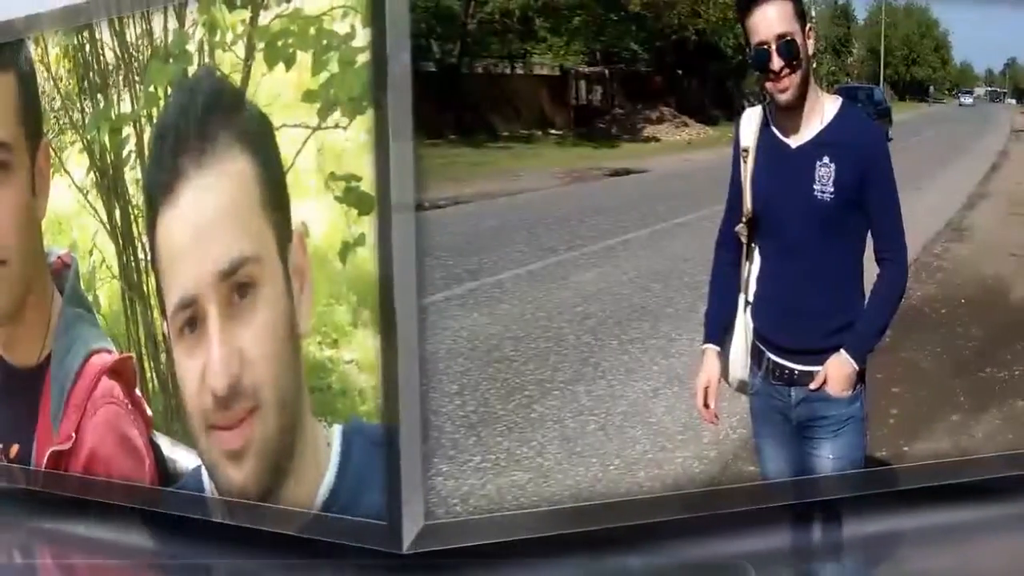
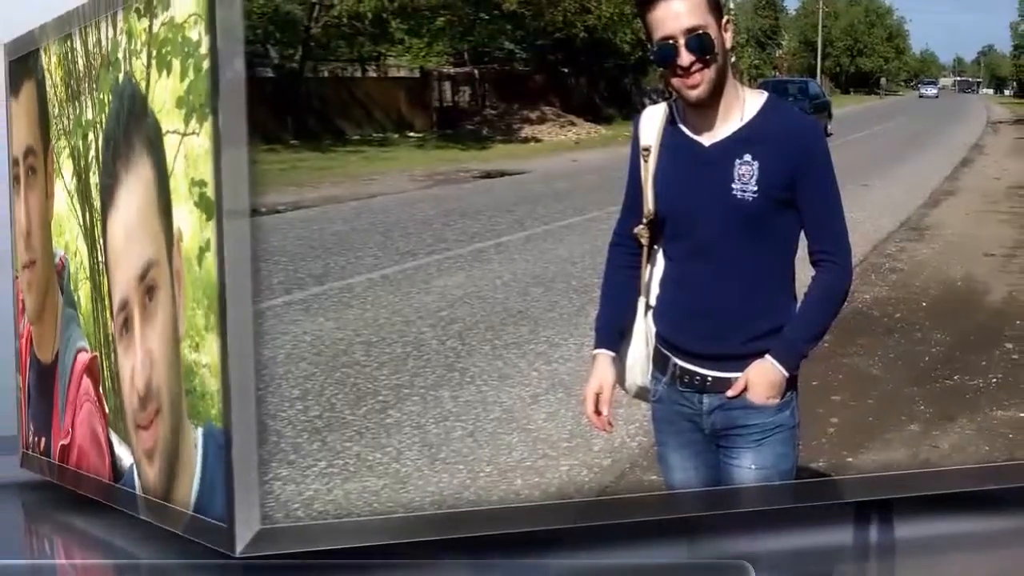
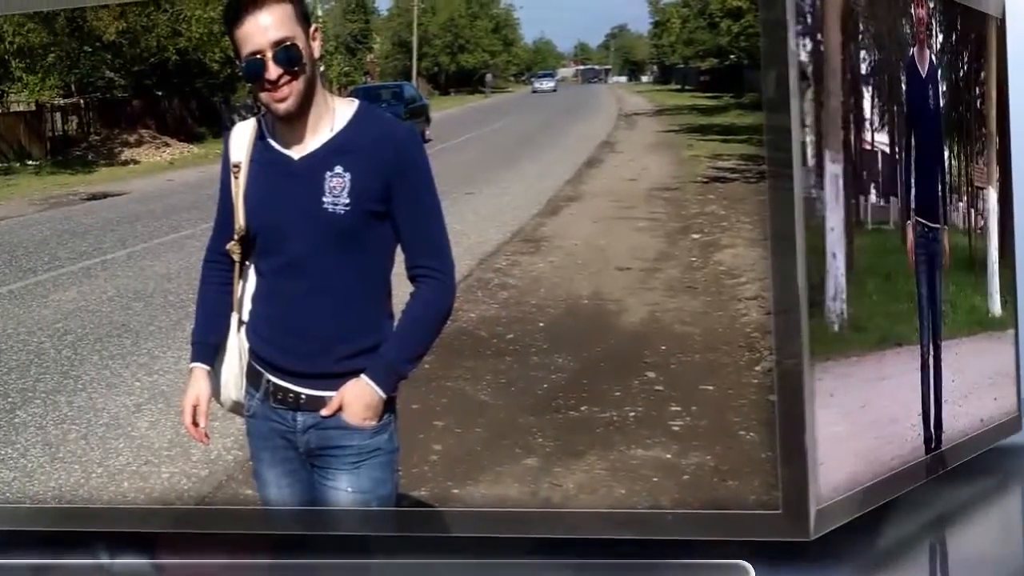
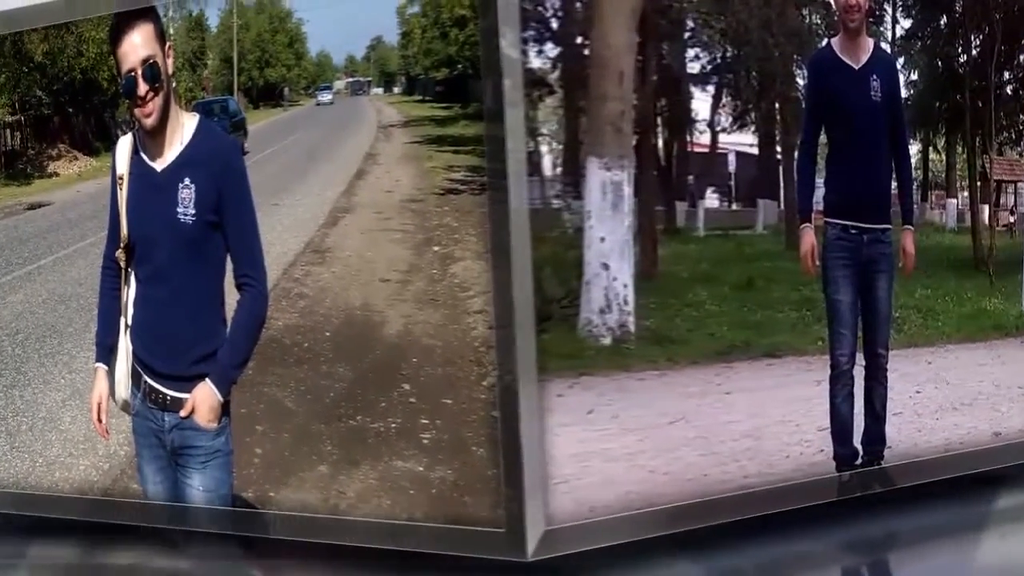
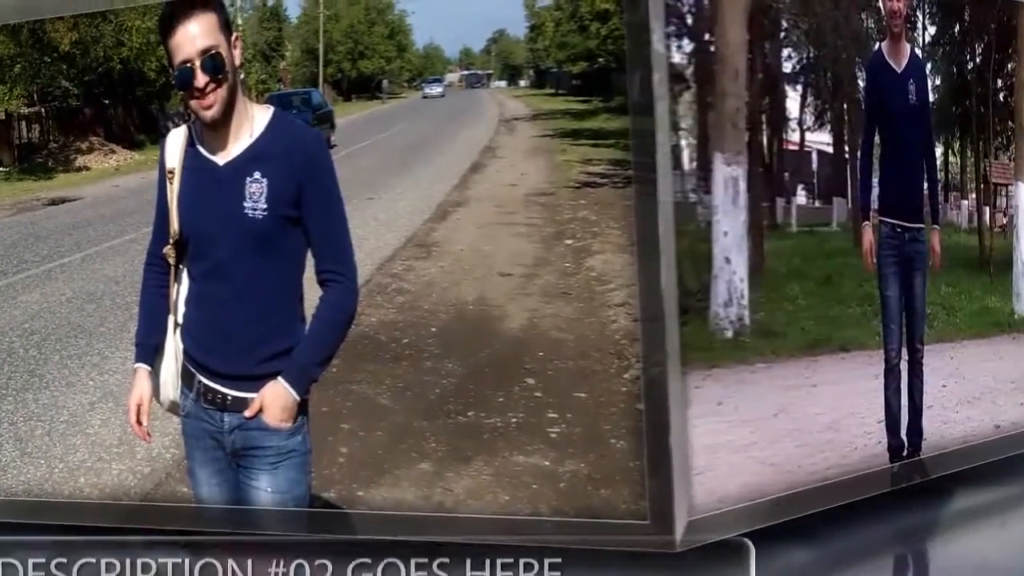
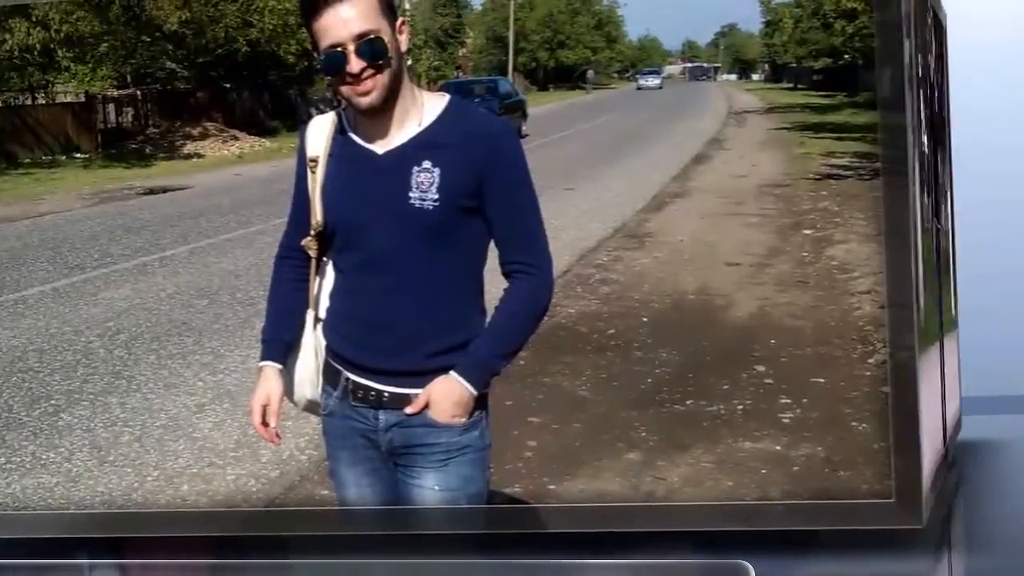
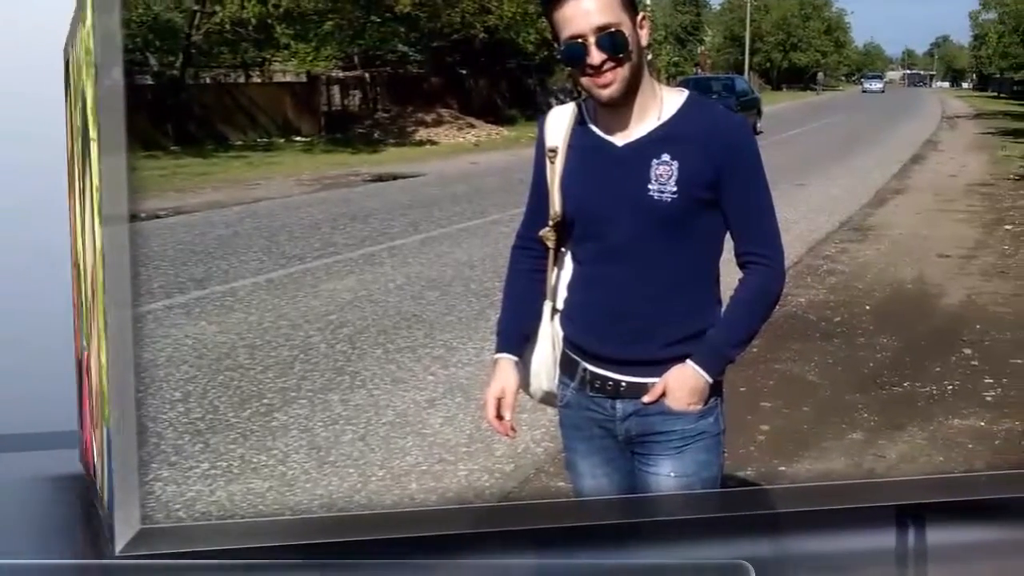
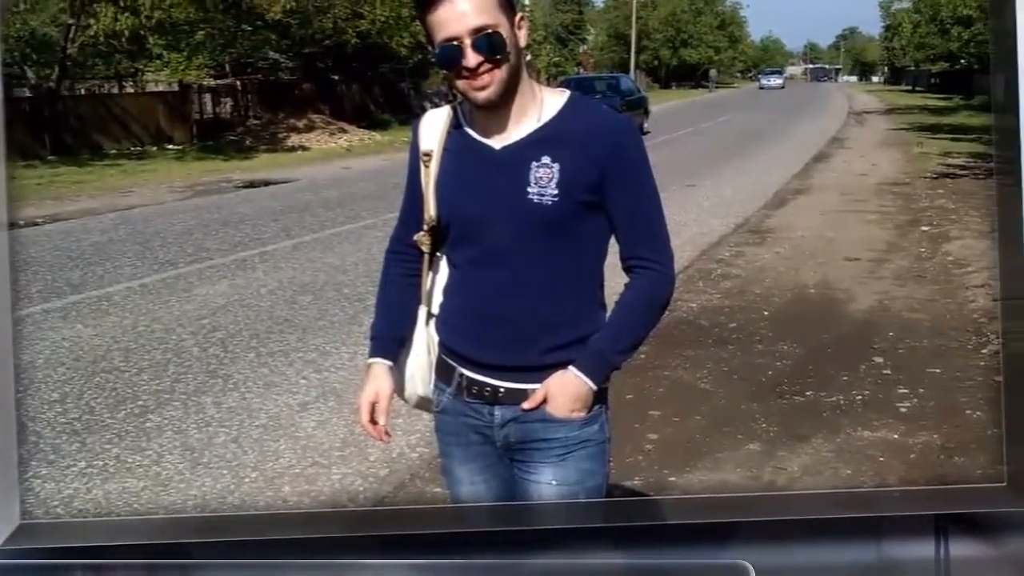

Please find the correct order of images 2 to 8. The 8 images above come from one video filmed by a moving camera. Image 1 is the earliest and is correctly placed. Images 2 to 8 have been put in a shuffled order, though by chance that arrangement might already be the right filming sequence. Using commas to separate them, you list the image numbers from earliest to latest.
2, 7, 8, 6, 3, 5, 4
